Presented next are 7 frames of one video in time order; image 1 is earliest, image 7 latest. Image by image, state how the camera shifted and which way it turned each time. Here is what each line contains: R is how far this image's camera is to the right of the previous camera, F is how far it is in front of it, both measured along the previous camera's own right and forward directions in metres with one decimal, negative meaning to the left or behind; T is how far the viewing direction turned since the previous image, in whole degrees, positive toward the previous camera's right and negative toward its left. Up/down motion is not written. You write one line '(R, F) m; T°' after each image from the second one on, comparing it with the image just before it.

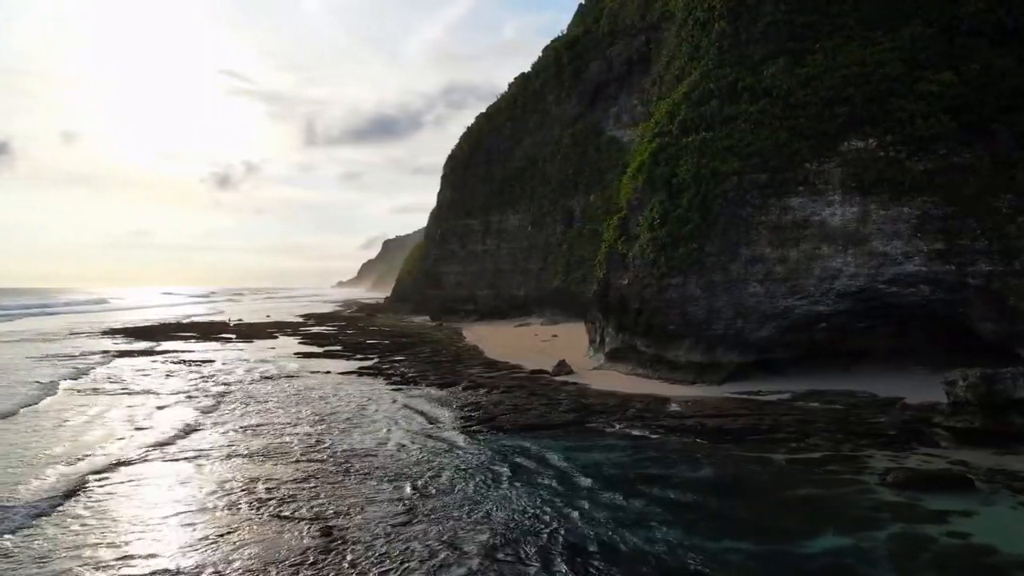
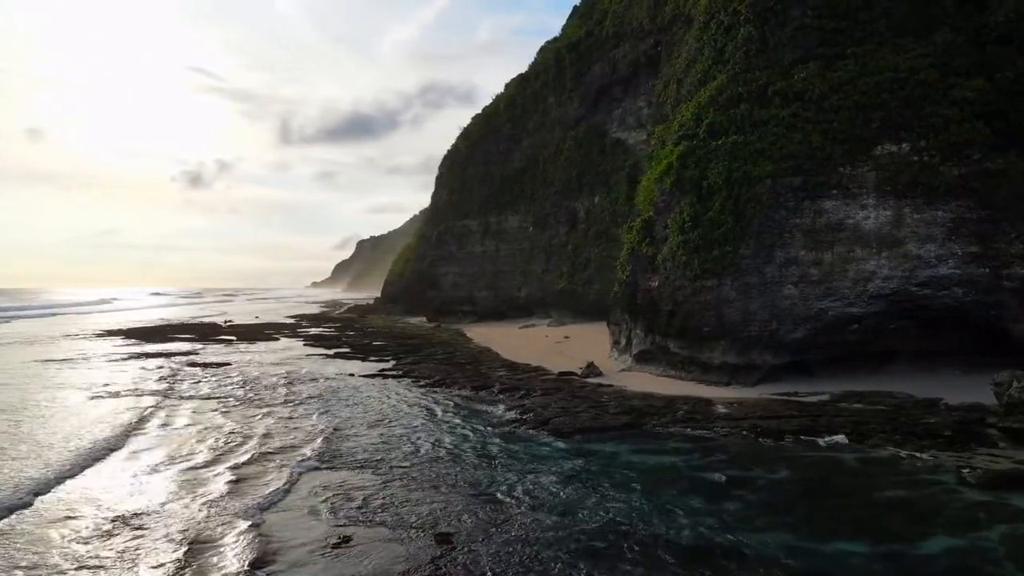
(-1.3, +0.1) m; +2°
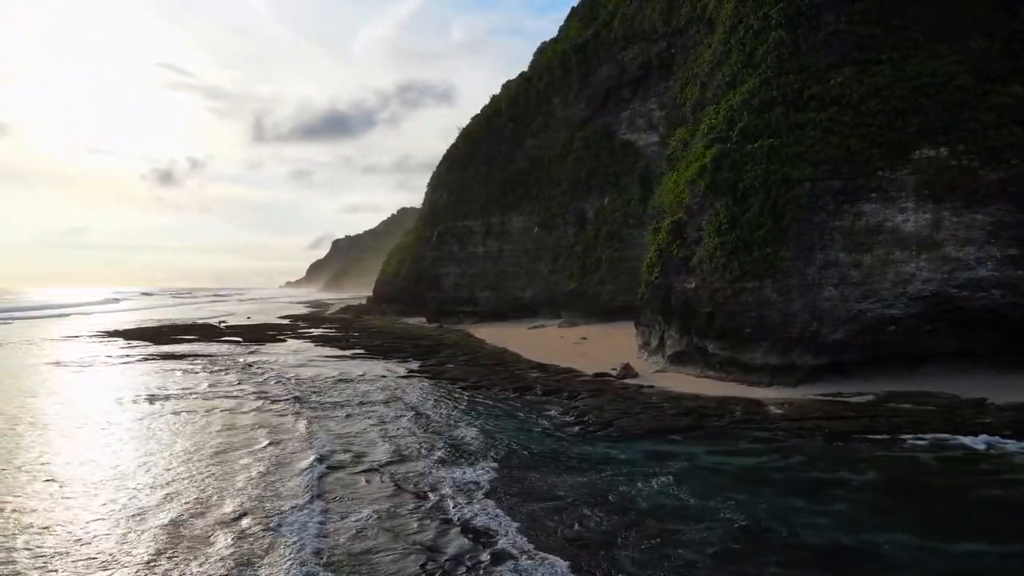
(-1.5, 0.0) m; +2°
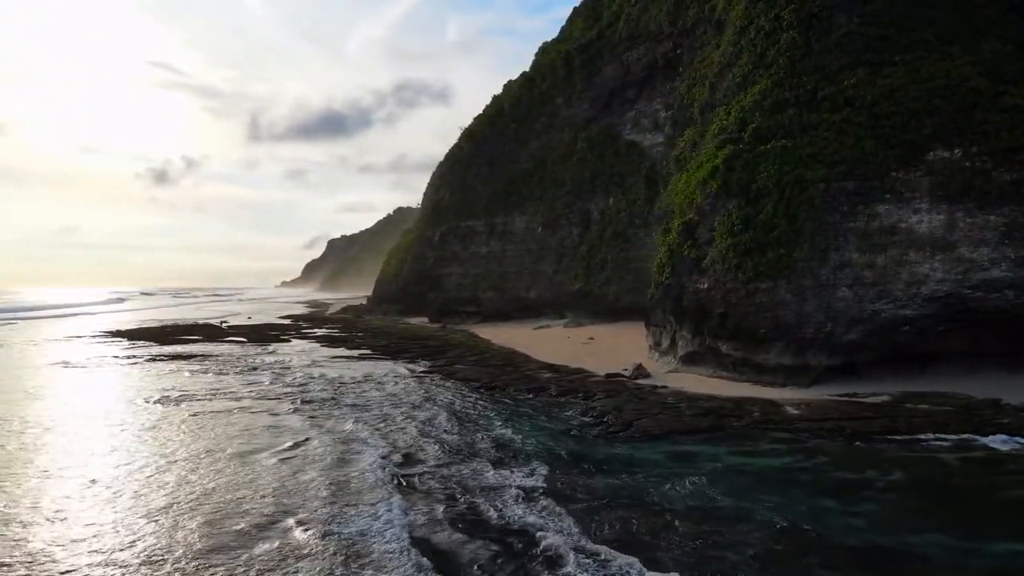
(-0.4, 0.0) m; 0°
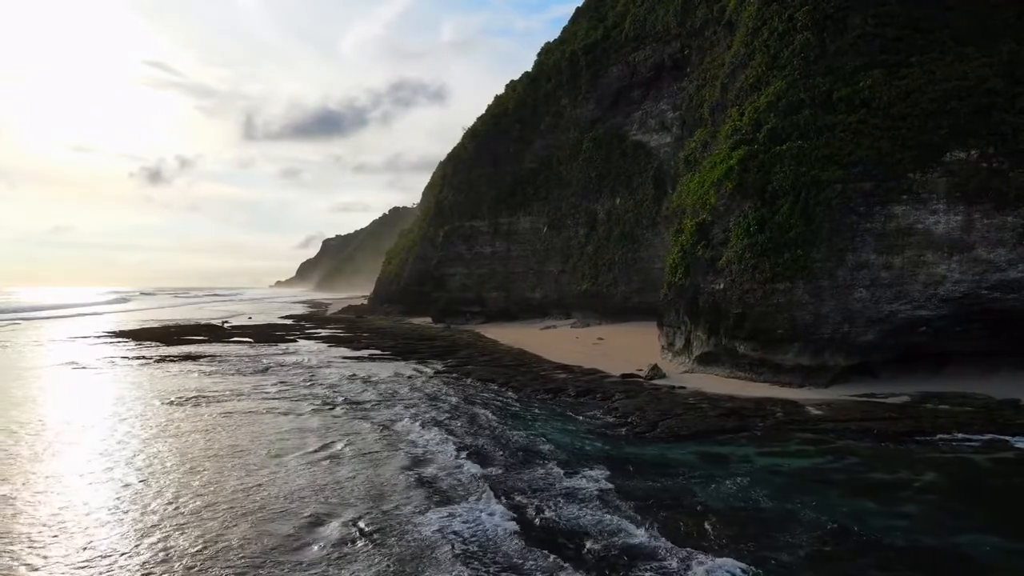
(-0.5, 0.0) m; 0°
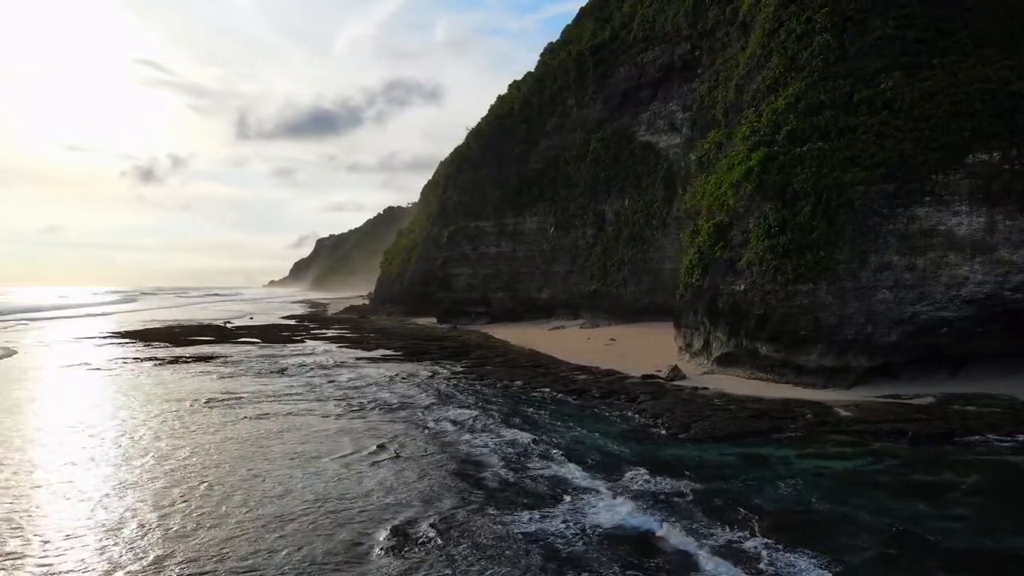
(-0.7, 0.0) m; 0°
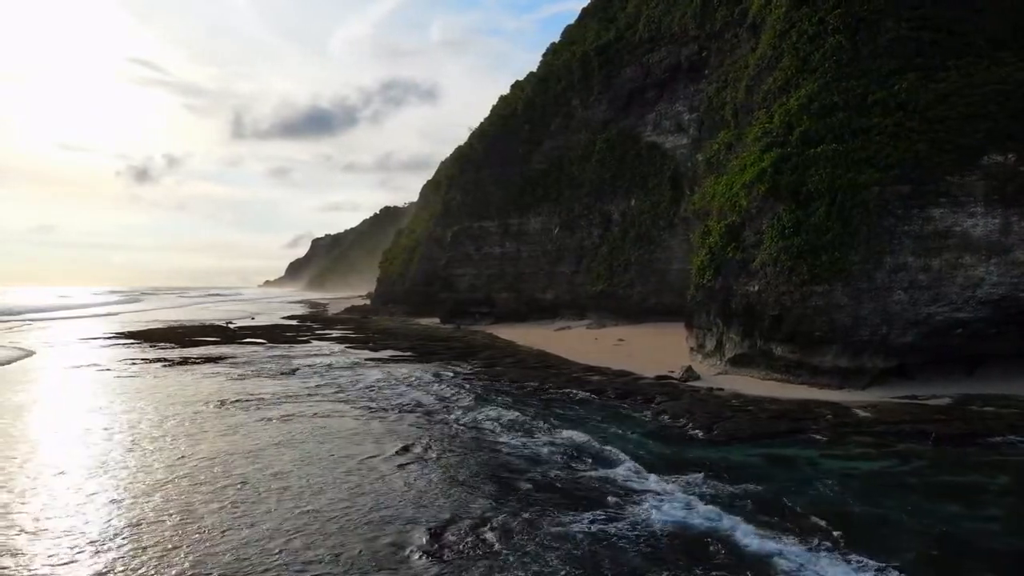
(-0.4, 0.0) m; 0°
